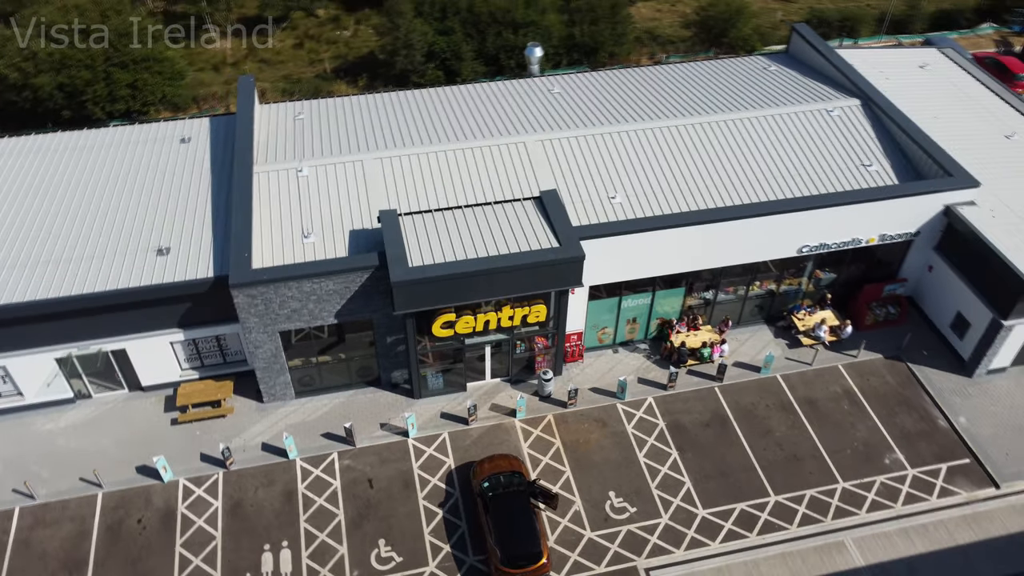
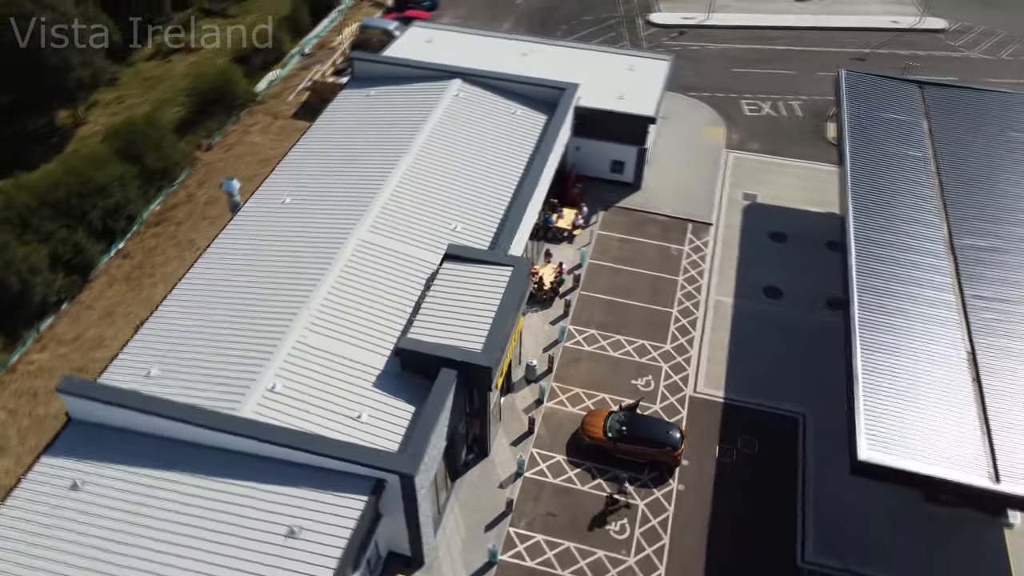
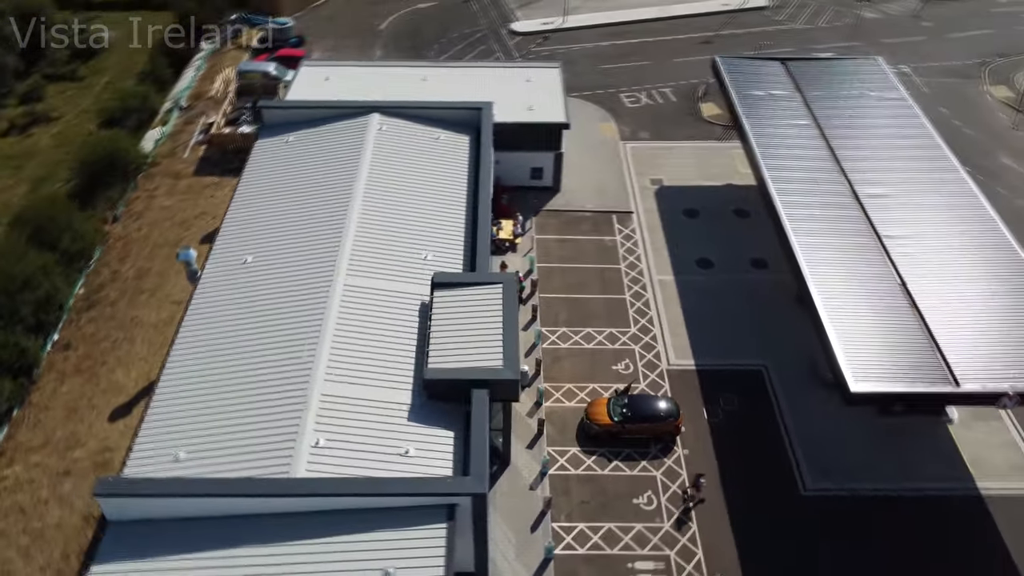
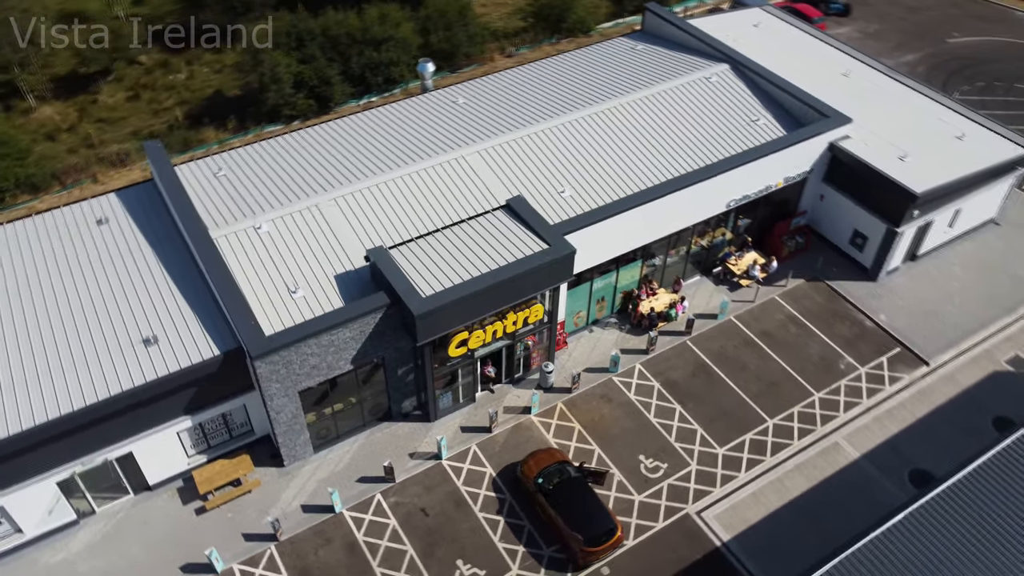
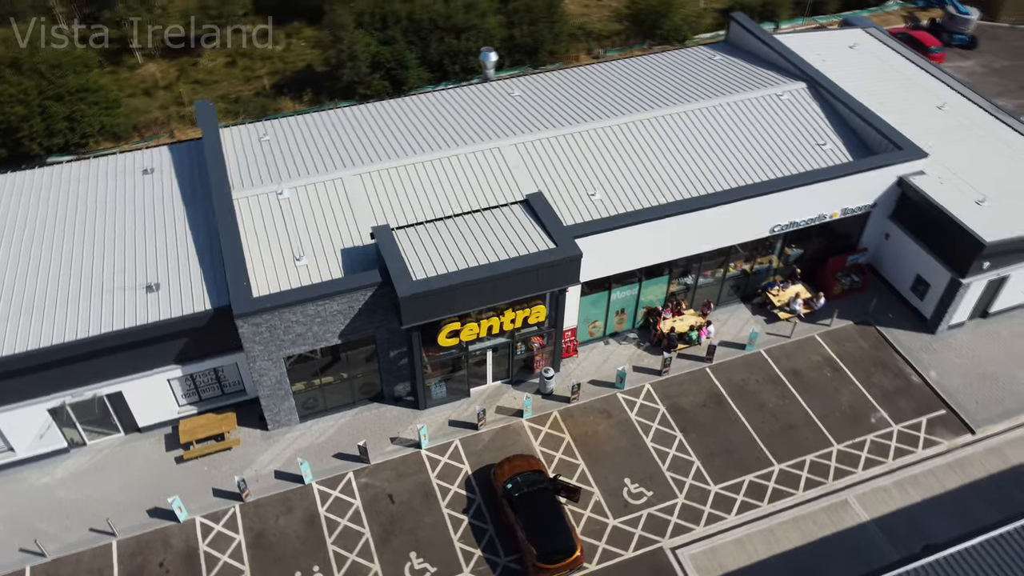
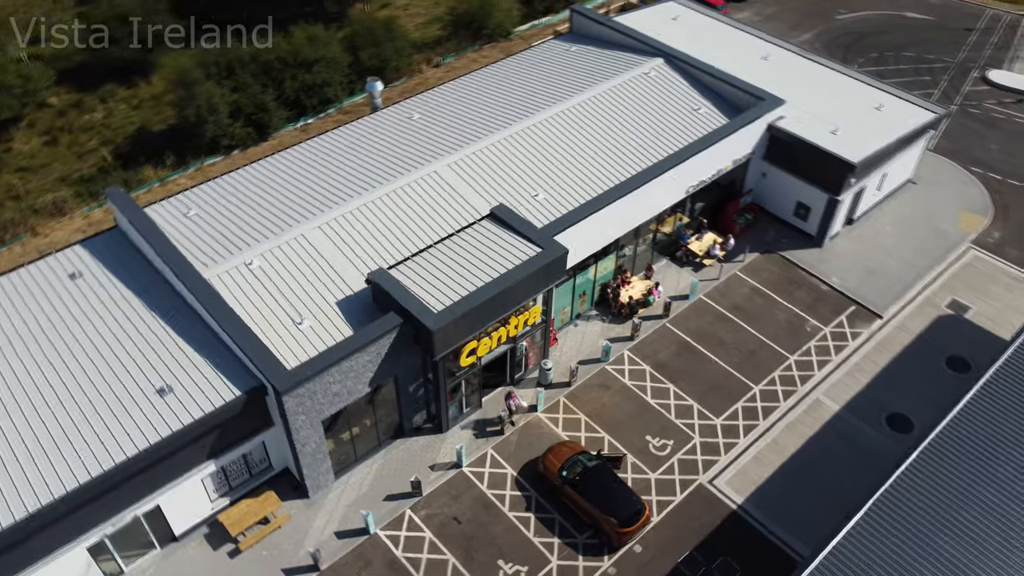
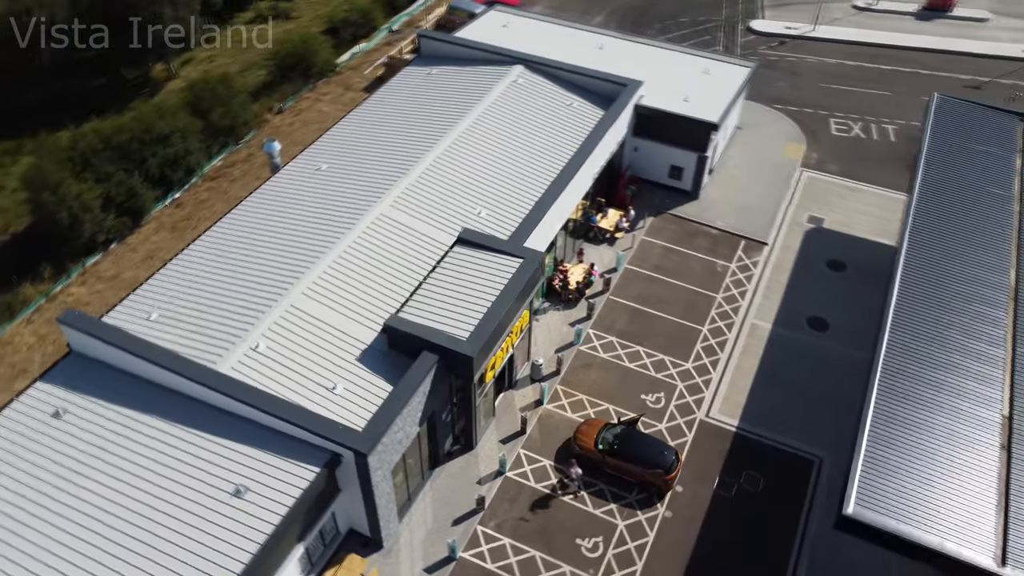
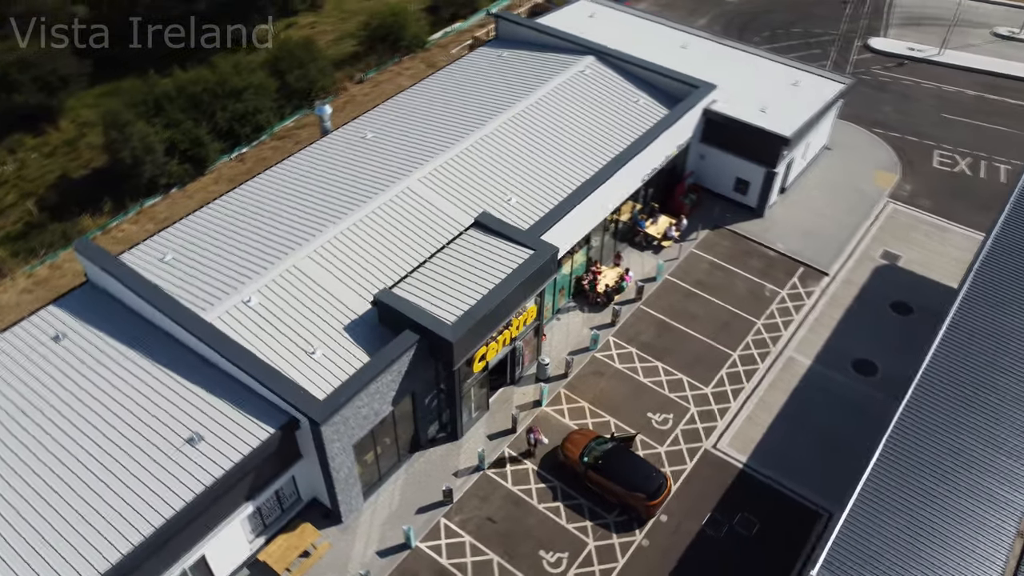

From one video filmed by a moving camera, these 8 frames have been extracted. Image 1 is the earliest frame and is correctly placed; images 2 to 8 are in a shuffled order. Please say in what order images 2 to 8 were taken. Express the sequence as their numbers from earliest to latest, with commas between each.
5, 4, 6, 8, 7, 2, 3
